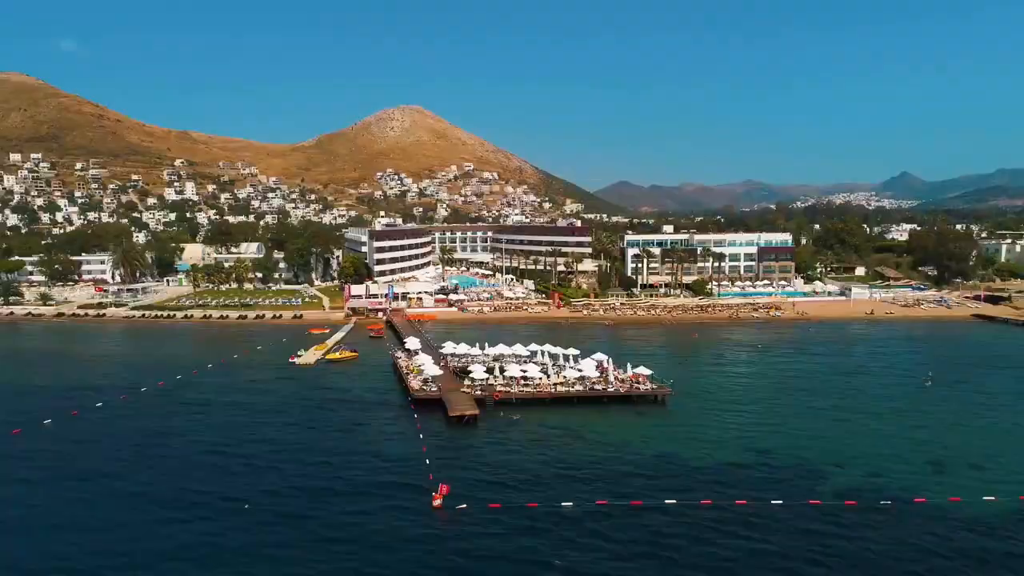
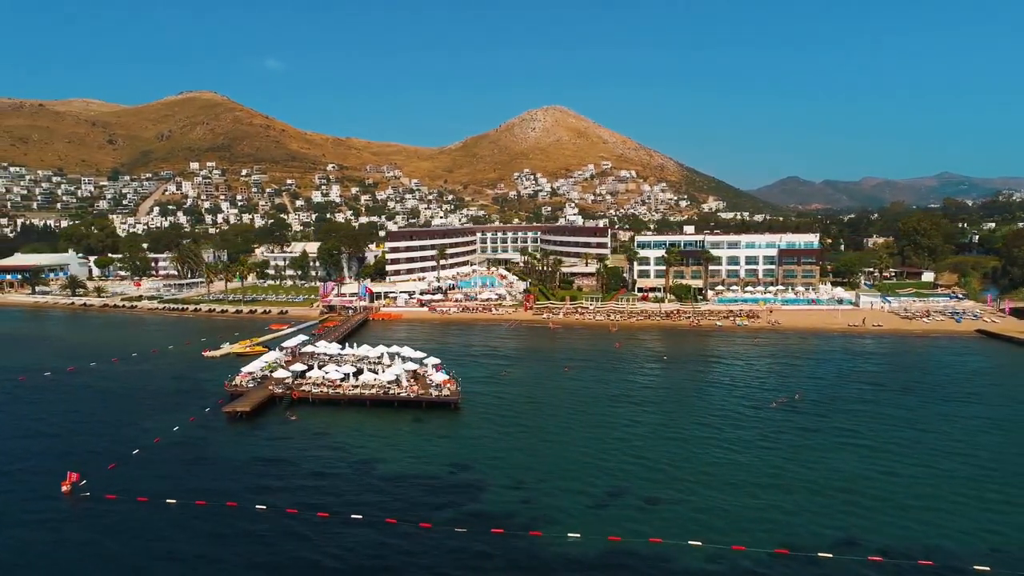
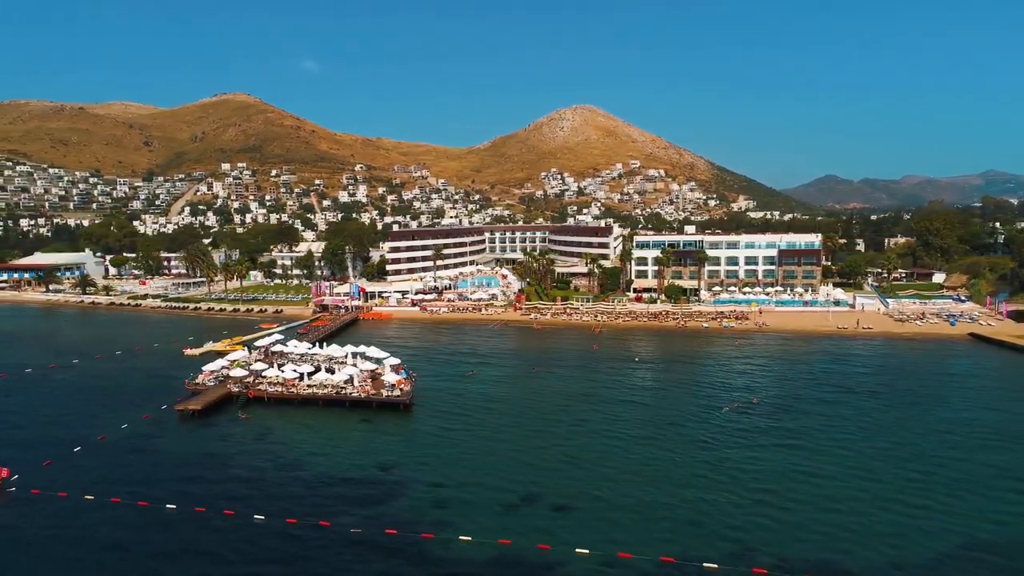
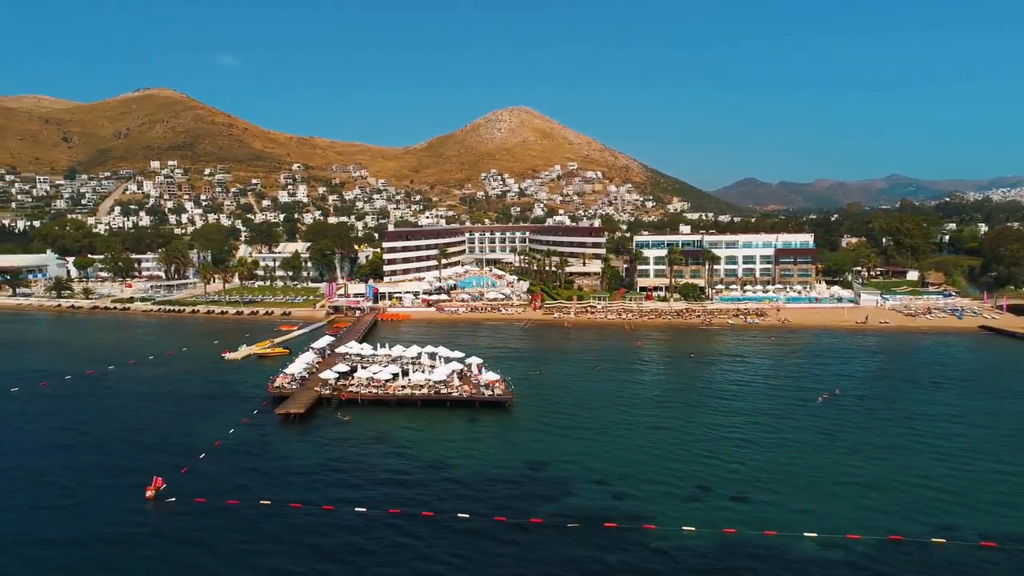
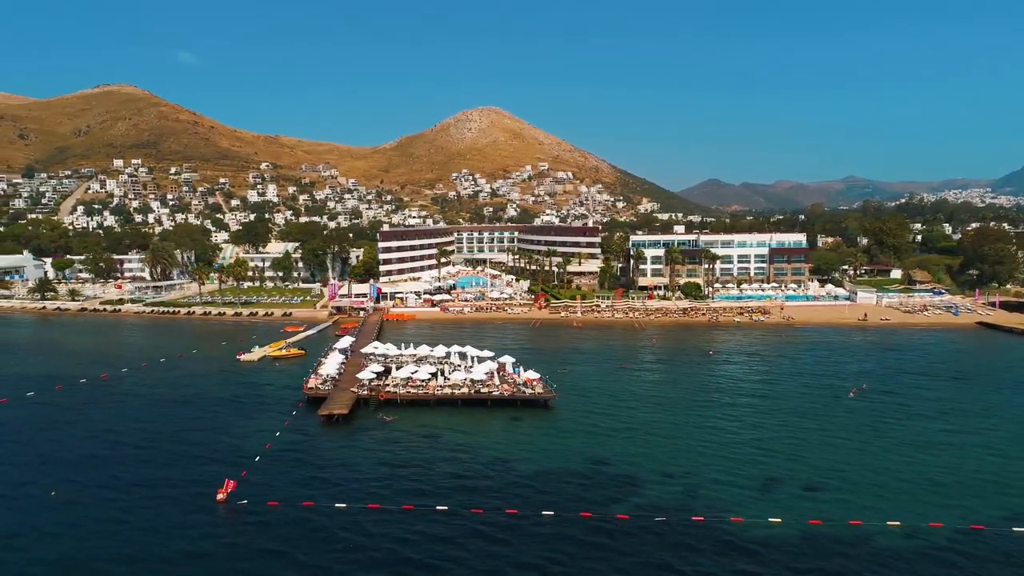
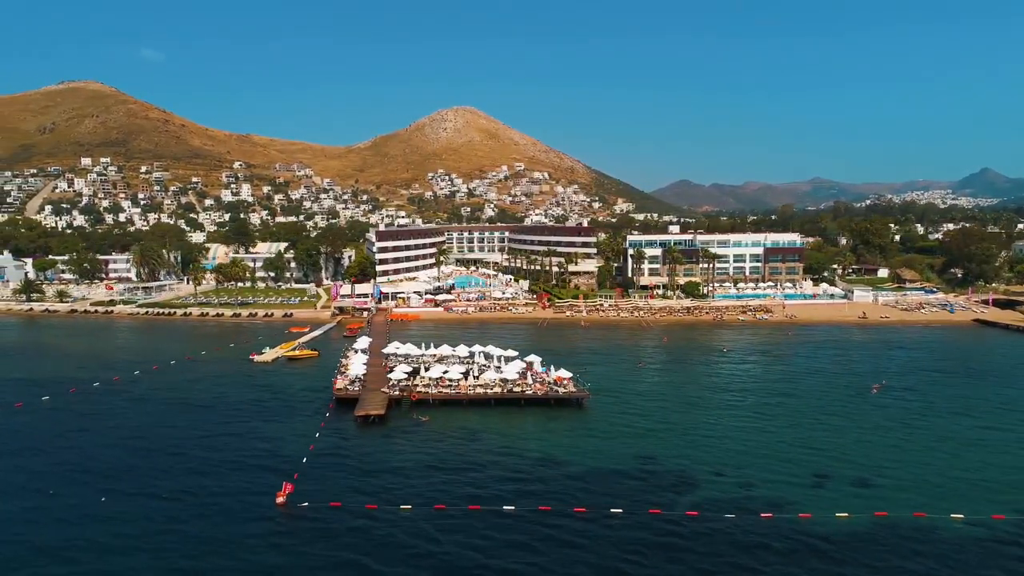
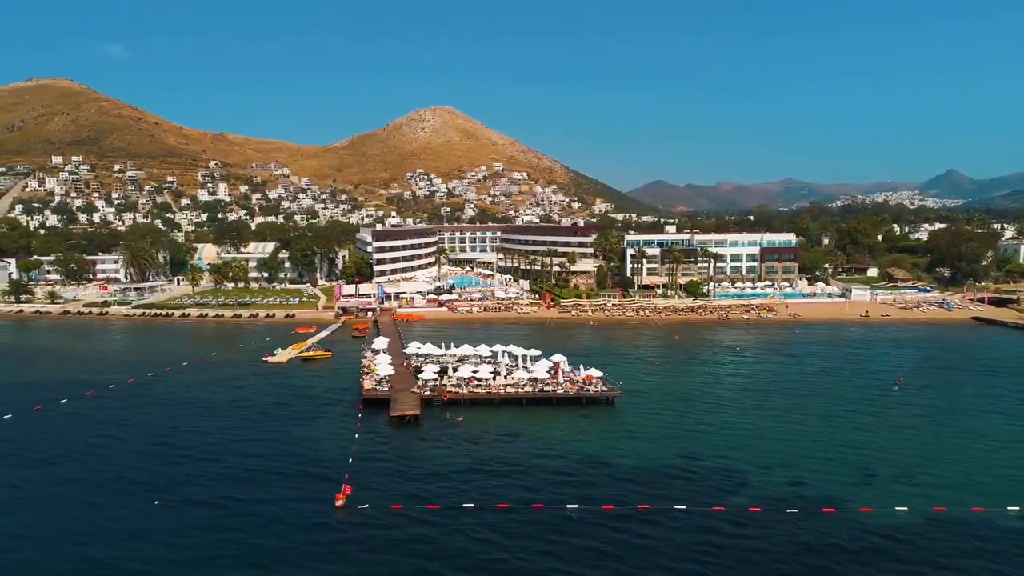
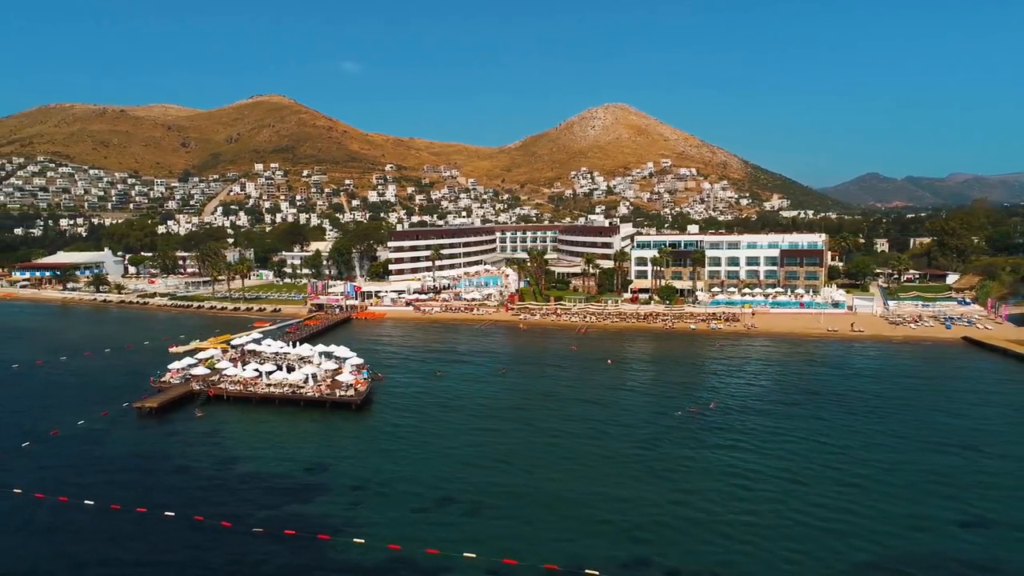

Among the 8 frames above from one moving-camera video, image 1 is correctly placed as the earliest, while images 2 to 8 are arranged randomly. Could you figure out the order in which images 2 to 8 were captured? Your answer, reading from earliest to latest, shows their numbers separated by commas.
7, 6, 5, 4, 2, 3, 8
